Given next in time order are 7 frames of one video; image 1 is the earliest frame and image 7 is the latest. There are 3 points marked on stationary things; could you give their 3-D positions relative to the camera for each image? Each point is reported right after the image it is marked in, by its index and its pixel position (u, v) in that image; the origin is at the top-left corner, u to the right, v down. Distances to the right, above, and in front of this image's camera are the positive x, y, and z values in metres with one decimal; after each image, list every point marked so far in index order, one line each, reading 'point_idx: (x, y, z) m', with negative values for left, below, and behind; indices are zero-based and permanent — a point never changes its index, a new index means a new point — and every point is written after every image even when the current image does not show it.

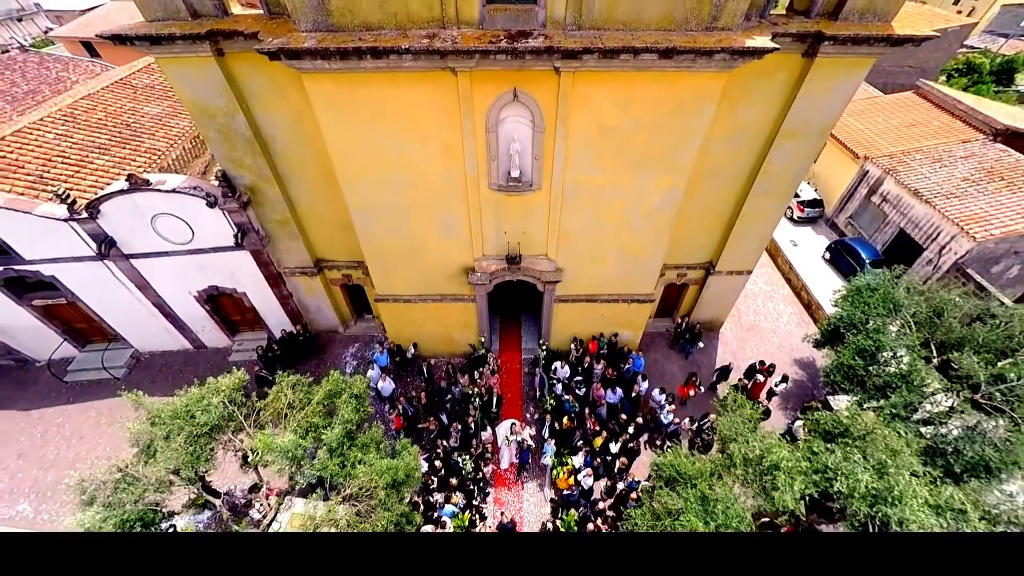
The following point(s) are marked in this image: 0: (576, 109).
0: (+1.1, +2.9, +7.4) m
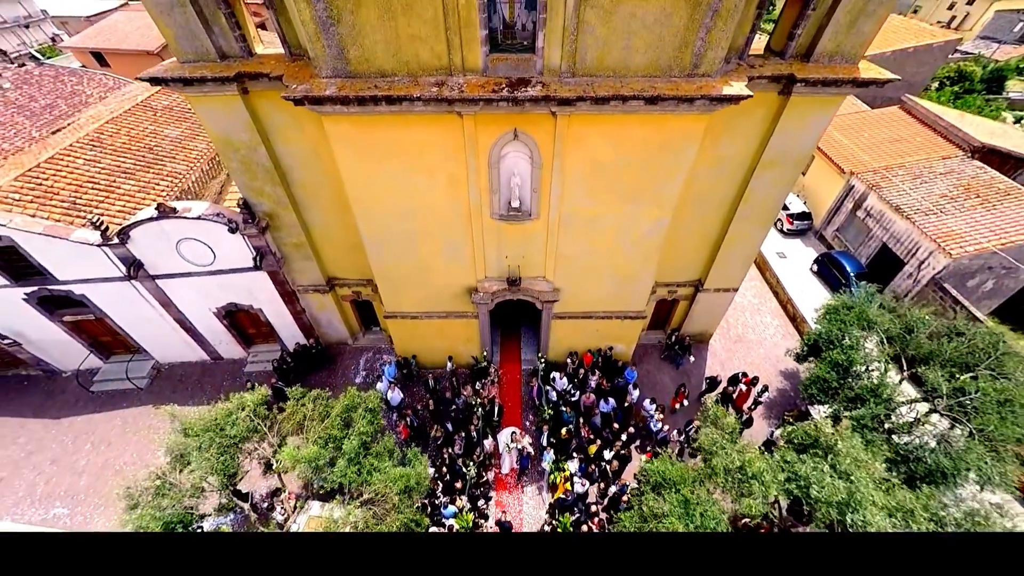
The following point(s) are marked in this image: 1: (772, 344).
0: (+1.1, +2.5, +8.1) m
1: (+7.9, -1.8, +13.7) m
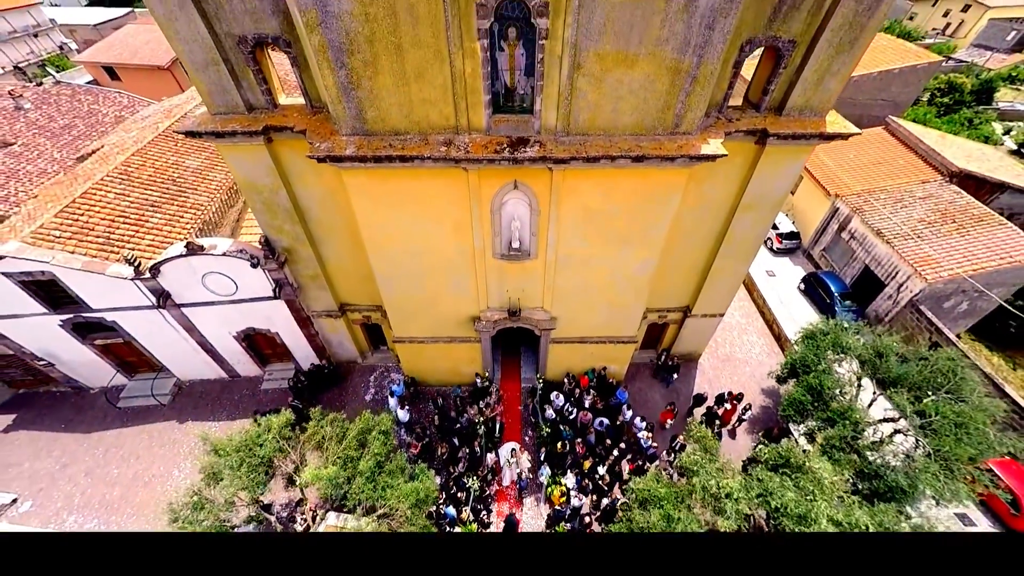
0: (+1.1, +1.8, +8.9) m
1: (+7.9, -2.4, +14.6) m
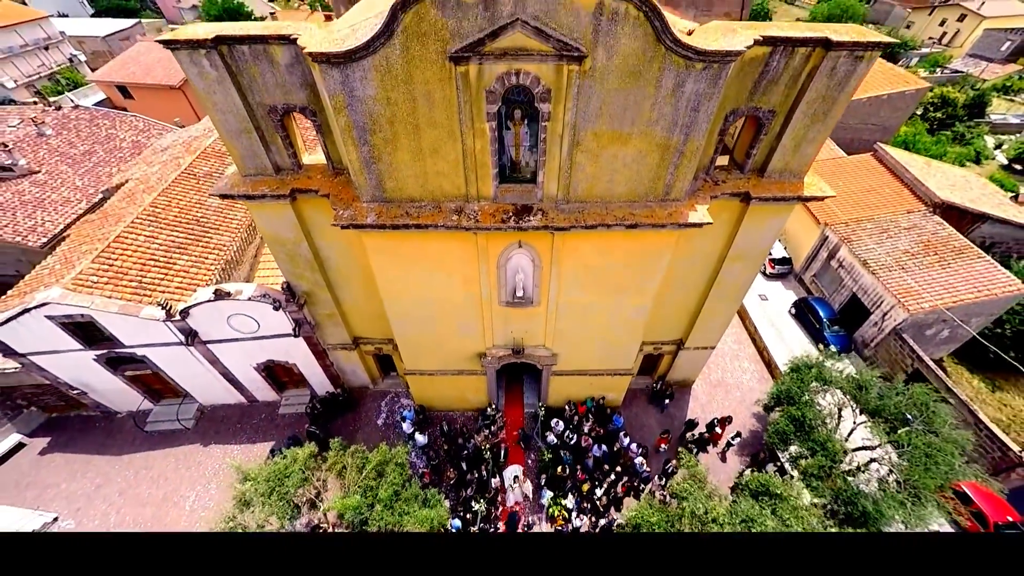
0: (+1.2, +0.7, +9.7) m
1: (+8.0, -3.4, +15.4) m
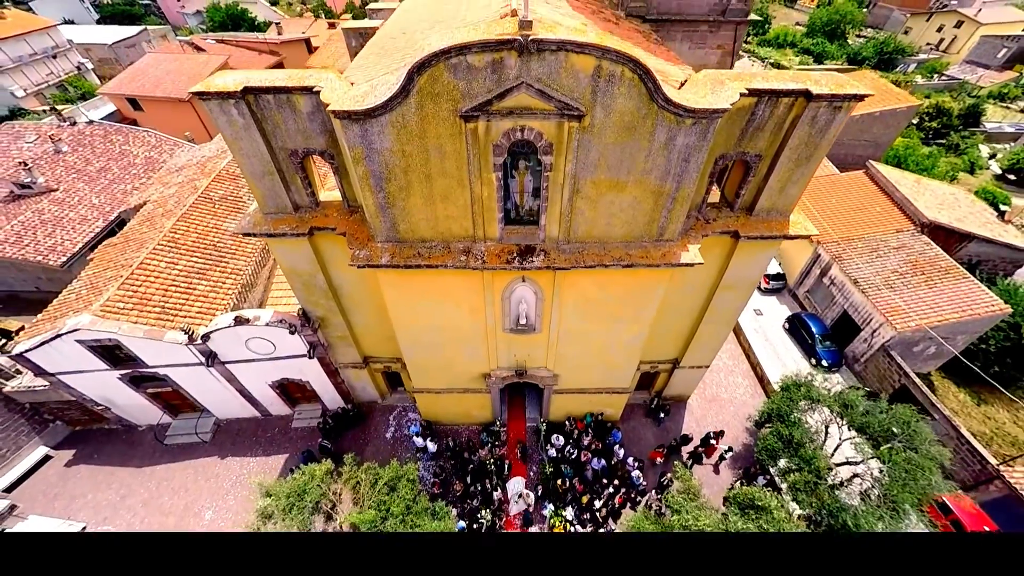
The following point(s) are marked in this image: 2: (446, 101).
0: (+1.3, 0.0, +10.4) m
1: (+8.1, -4.1, +16.1) m
2: (-1.1, +3.2, +7.8) m
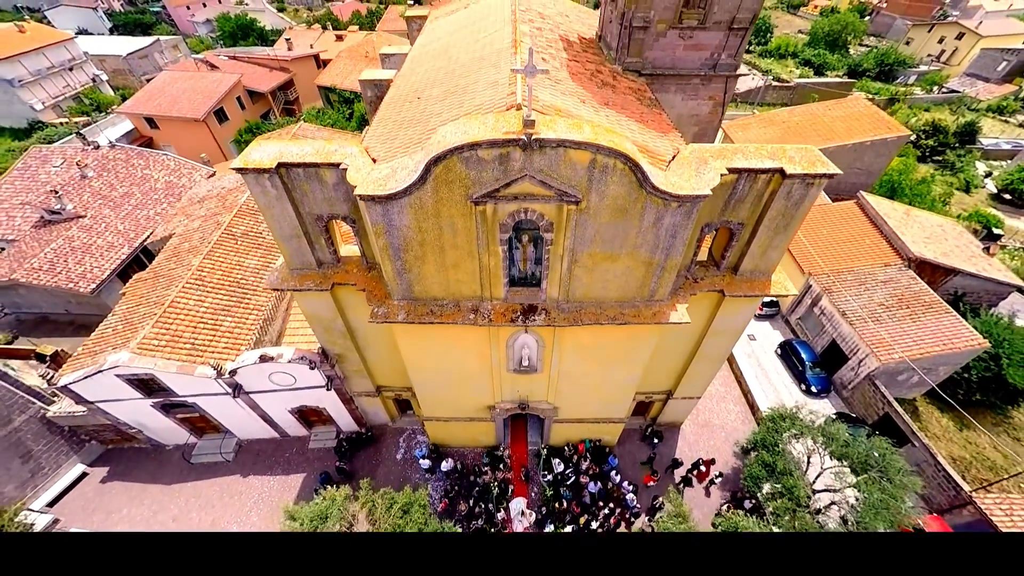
0: (+1.3, -1.3, +11.4) m
1: (+8.2, -5.3, +17.1) m
2: (-1.0, +1.9, +8.8) m
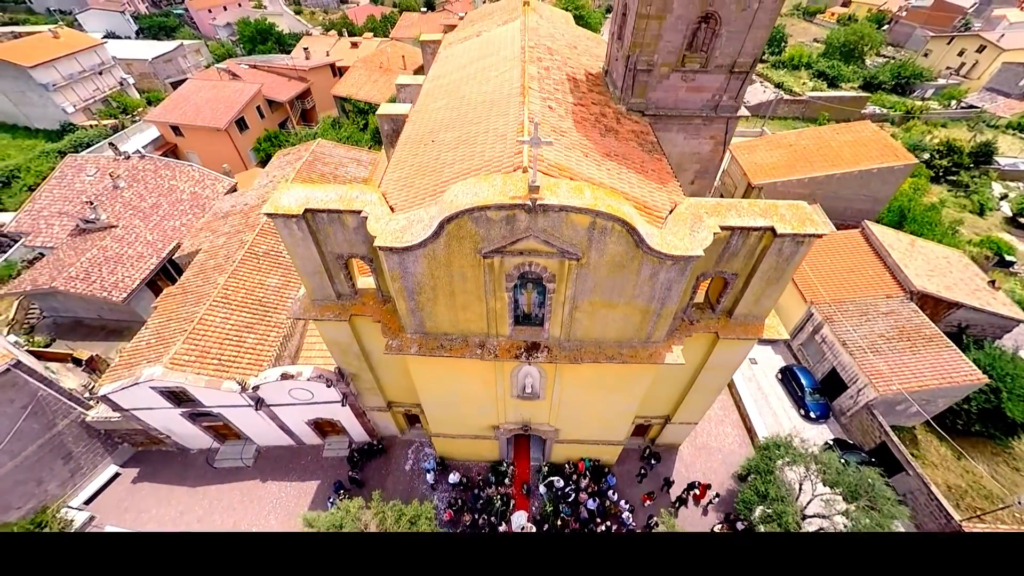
0: (+1.5, -2.2, +12.1) m
1: (+8.3, -6.4, +17.8) m
2: (-0.9, +1.0, +9.6) m
